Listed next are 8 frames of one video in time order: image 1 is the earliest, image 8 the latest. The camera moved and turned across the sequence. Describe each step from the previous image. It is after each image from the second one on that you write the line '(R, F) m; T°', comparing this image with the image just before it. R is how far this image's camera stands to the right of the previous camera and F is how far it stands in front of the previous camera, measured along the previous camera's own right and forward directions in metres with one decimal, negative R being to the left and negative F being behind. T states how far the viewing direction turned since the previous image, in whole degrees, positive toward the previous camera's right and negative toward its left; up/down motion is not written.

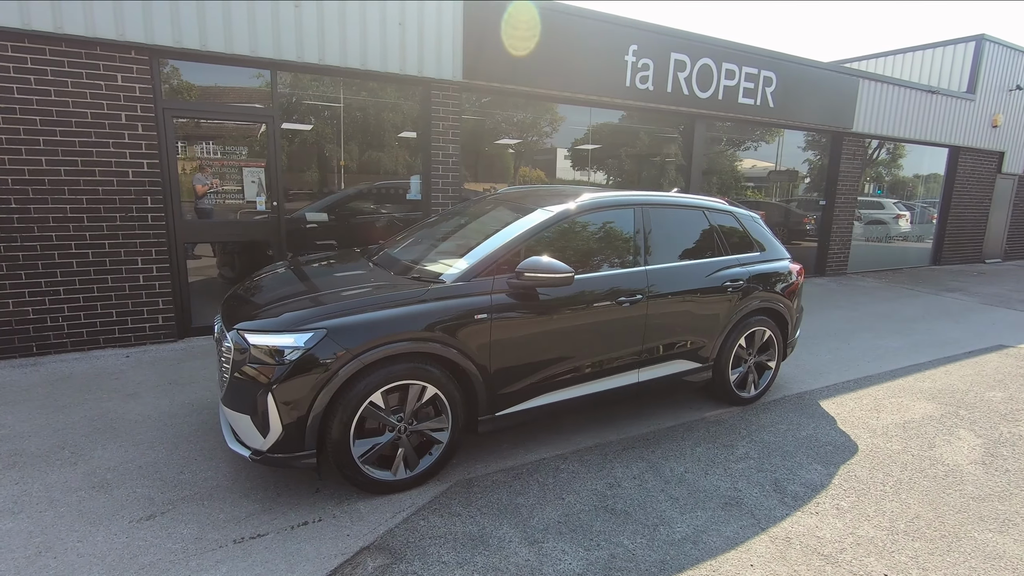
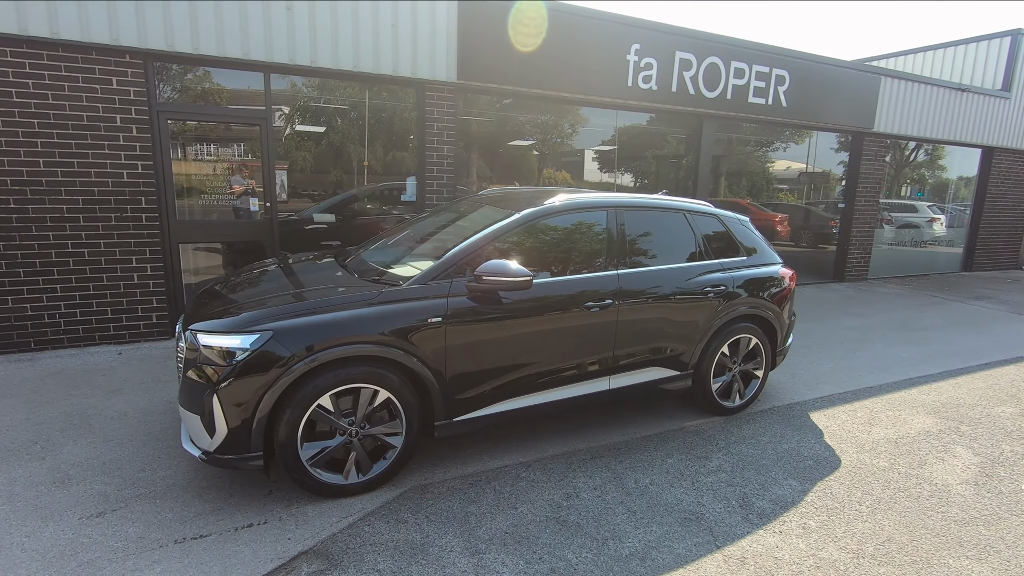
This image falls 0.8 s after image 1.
(+0.4, +0.1) m; -3°
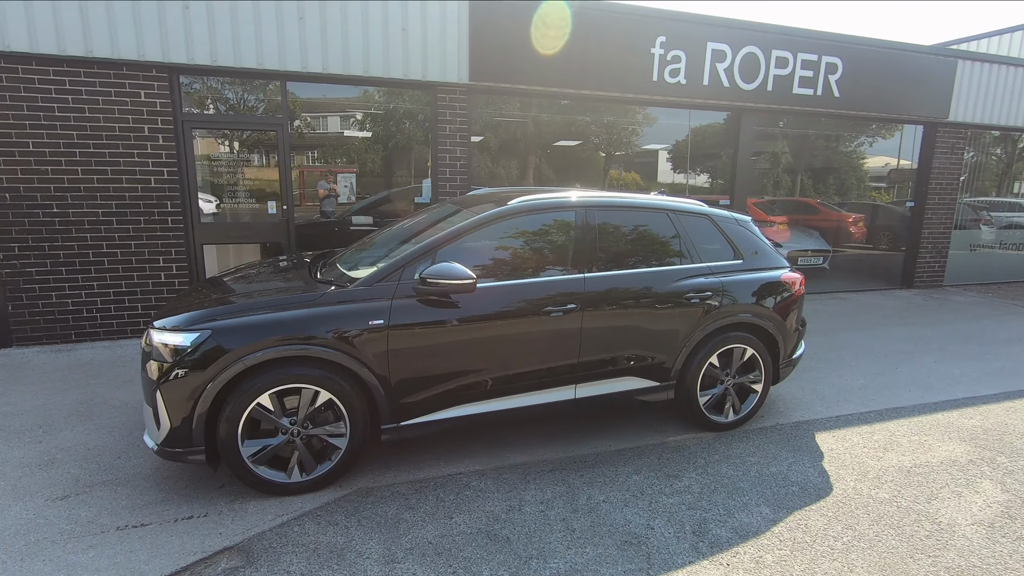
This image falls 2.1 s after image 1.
(+0.7, +0.1) m; -8°
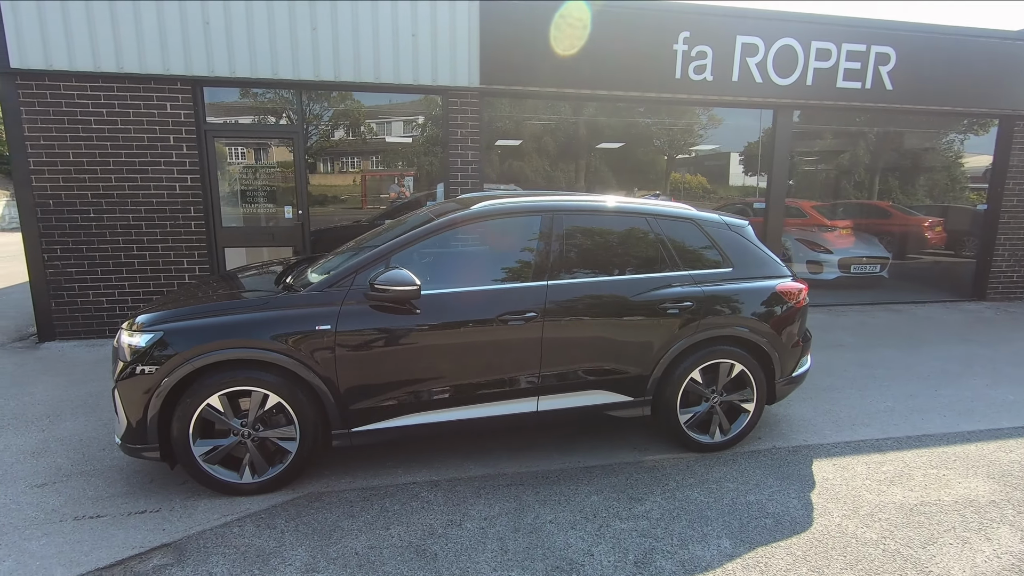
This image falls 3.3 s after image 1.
(+0.6, +0.1) m; -7°
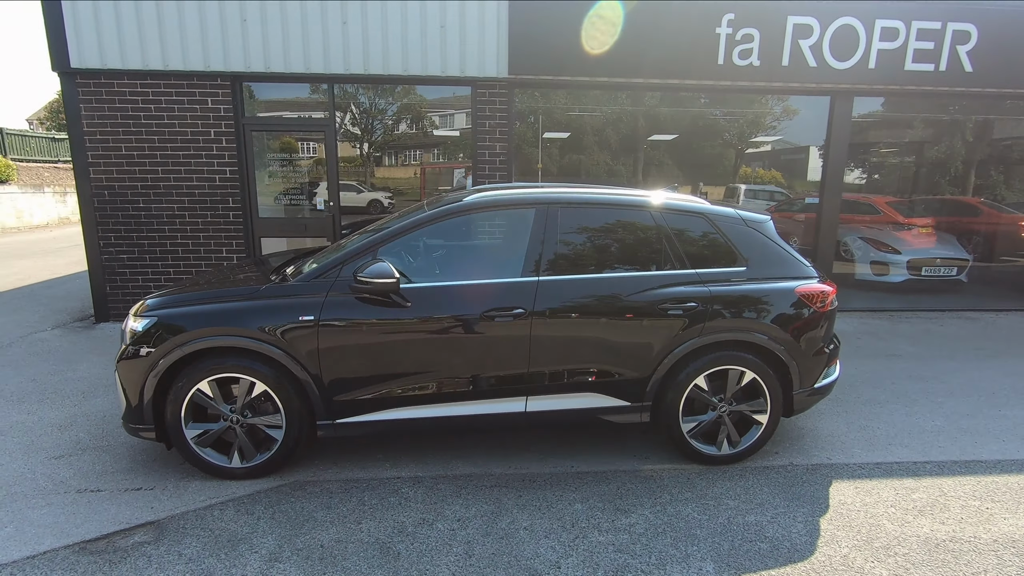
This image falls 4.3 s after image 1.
(+0.4, +0.1) m; -7°
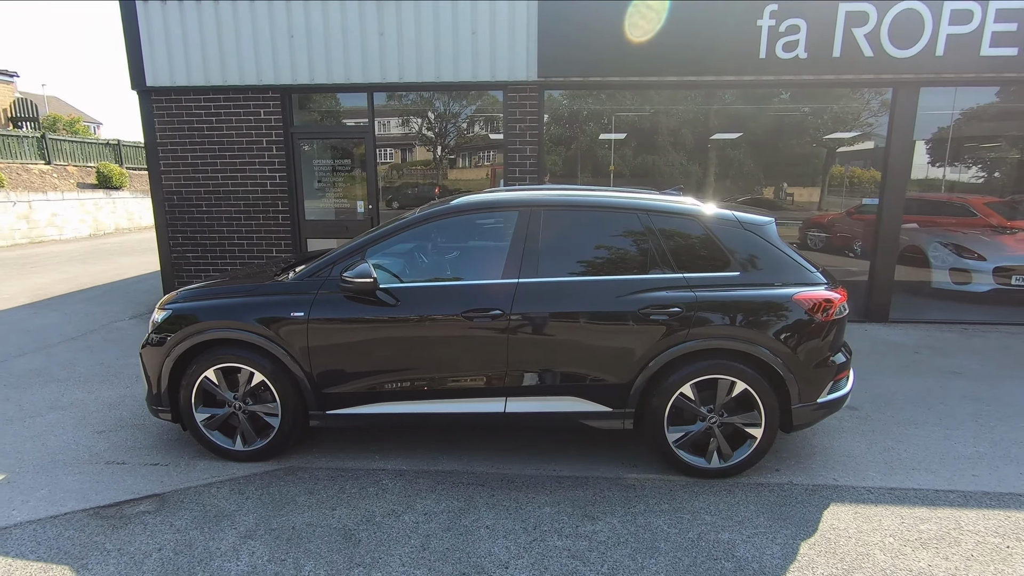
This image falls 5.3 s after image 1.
(+0.6, 0.0) m; -8°
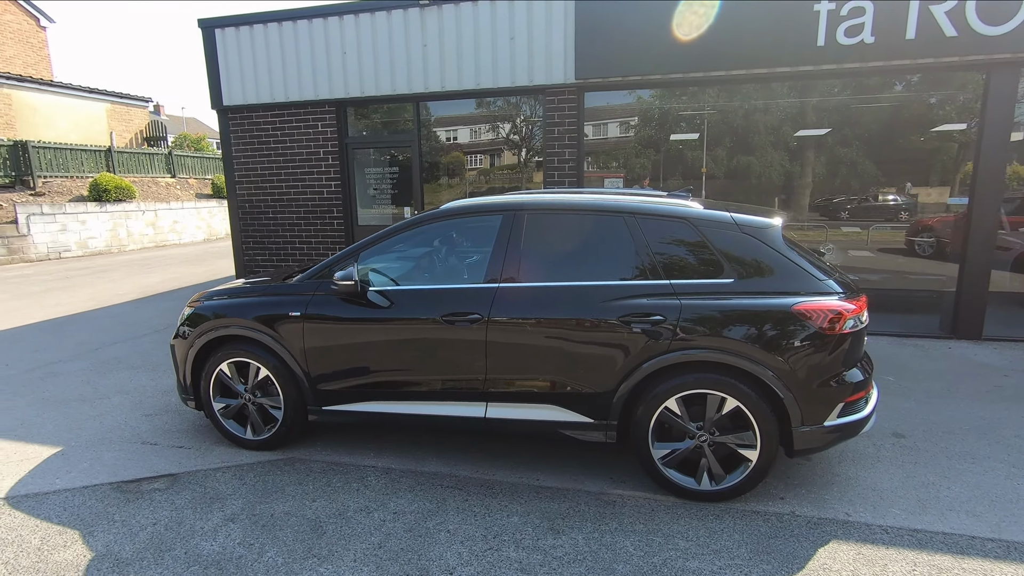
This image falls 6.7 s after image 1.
(+0.6, +0.1) m; -10°
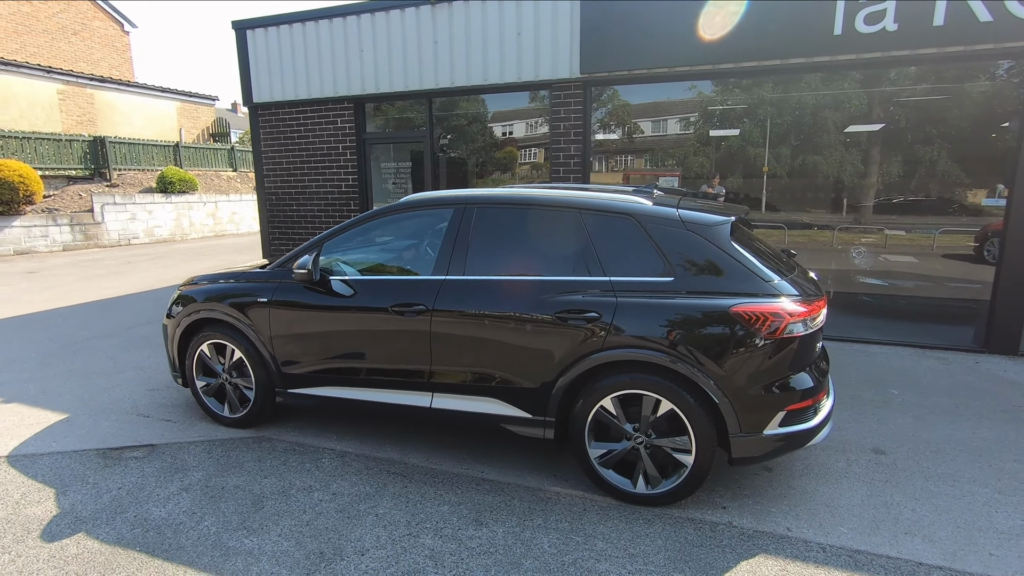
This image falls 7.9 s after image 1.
(+0.6, 0.0) m; -6°
